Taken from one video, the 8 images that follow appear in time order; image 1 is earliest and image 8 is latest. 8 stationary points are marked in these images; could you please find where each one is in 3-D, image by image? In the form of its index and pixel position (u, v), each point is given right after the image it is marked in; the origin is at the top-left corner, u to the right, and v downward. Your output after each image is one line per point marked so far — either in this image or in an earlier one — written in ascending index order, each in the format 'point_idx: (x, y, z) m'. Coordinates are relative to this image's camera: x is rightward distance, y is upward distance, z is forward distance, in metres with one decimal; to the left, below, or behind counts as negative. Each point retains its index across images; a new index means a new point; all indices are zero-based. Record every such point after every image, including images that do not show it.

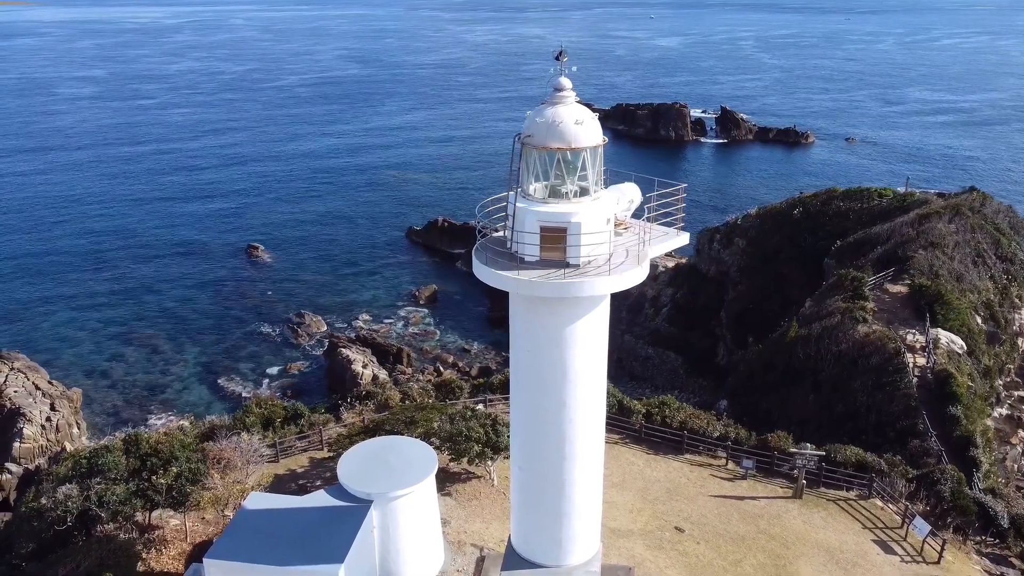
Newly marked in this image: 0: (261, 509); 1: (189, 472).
0: (-3.2, -2.8, +10.4) m
1: (-4.5, -2.6, +11.4) m
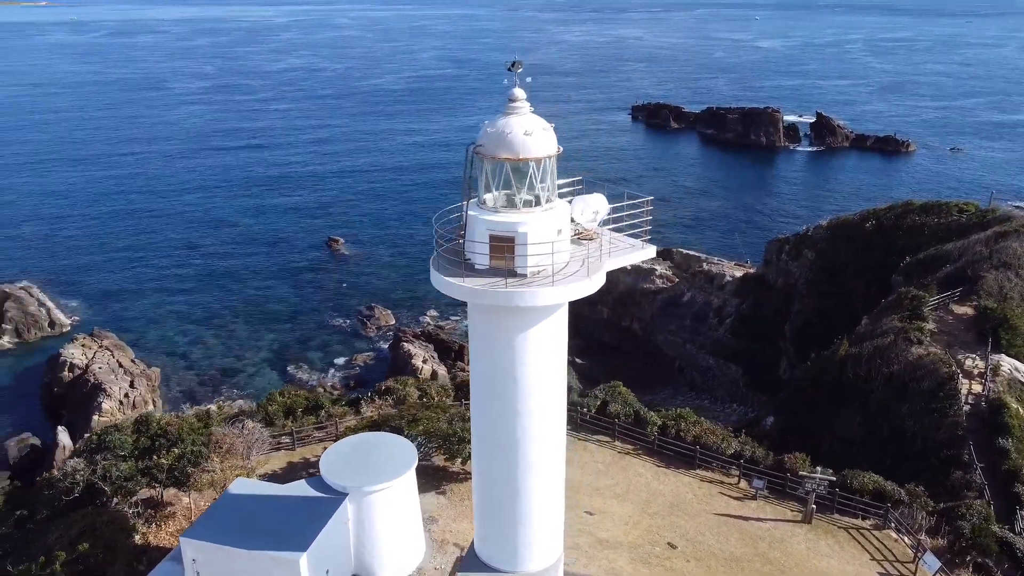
0: (-3.6, -2.7, +10.9) m
1: (-4.7, -2.5, +12.0) m
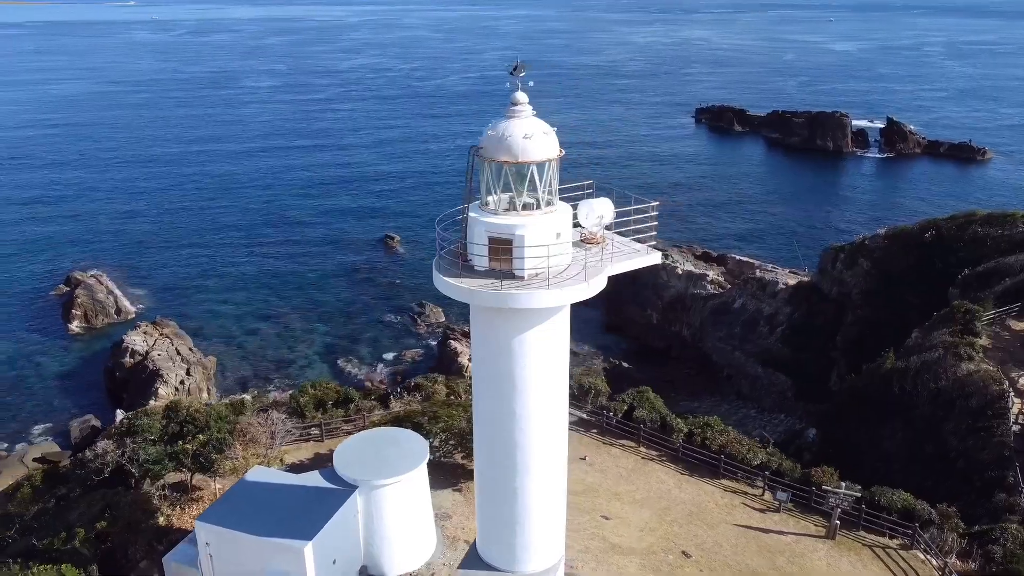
0: (-3.5, -2.7, +11.2) m
1: (-4.5, -2.3, +12.5) m
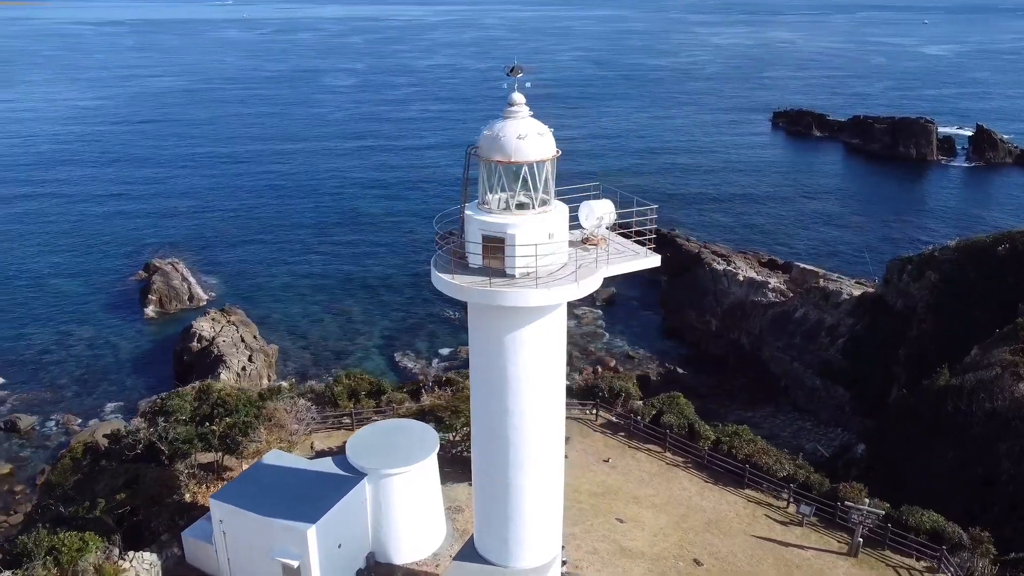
0: (-3.4, -2.5, +11.6) m
1: (-4.3, -2.2, +13.0) m
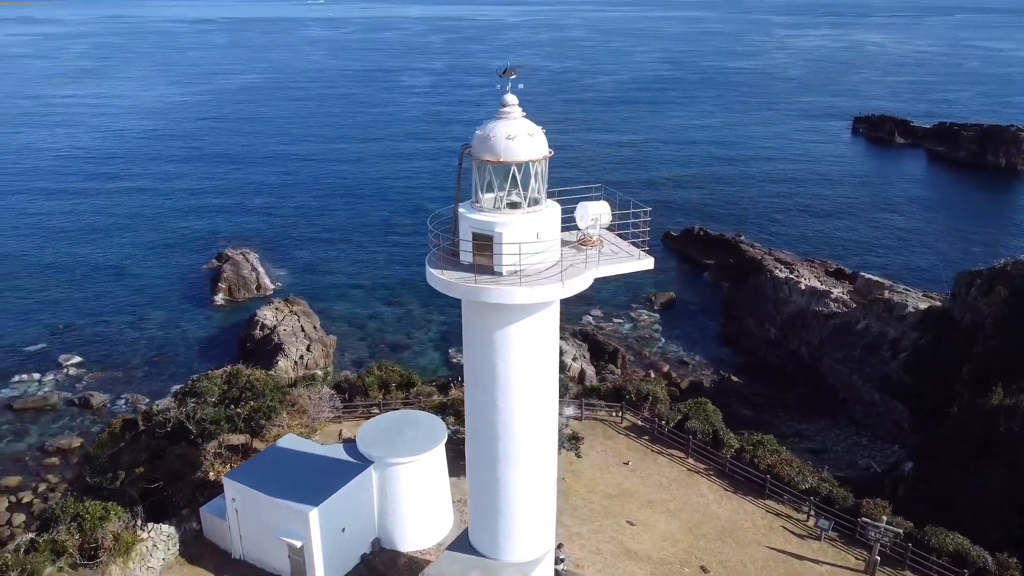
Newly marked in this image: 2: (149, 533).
0: (-3.3, -2.4, +12.1) m
1: (-4.1, -2.0, +13.5) m
2: (-5.1, -3.4, +11.3) m
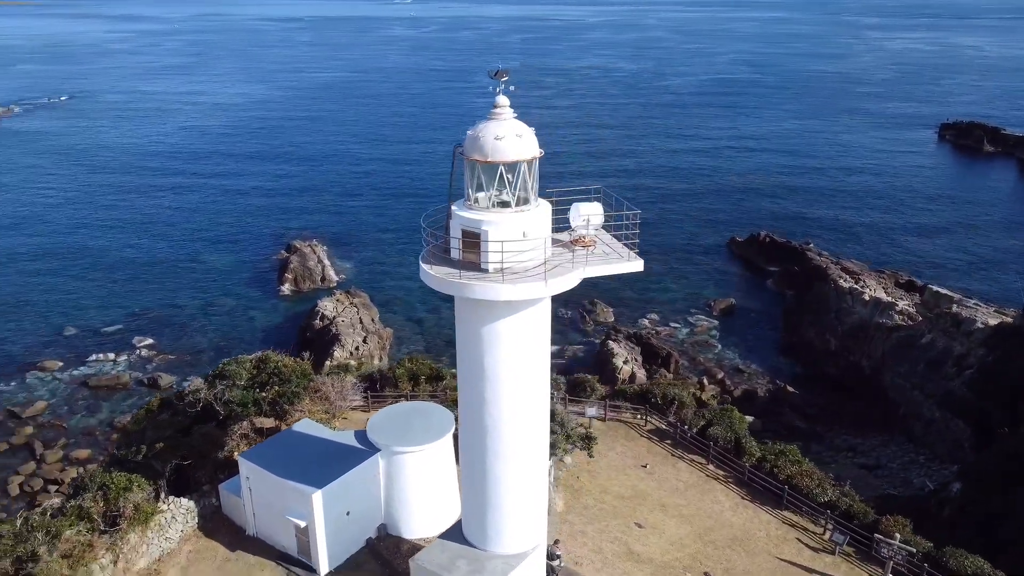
0: (-3.2, -2.2, +12.6) m
1: (-3.9, -1.8, +14.1) m
2: (-5.1, -3.2, +11.9) m
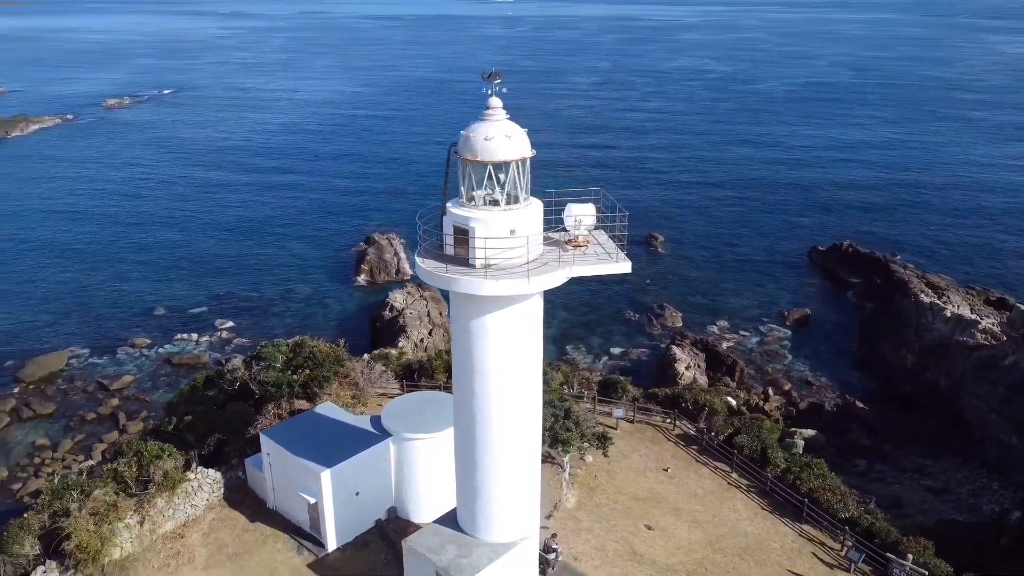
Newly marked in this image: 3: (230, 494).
0: (-3.0, -2.1, +13.2) m
1: (-3.5, -1.6, +14.7) m
2: (-5.0, -2.9, +12.8) m
3: (-4.6, -3.3, +13.1) m
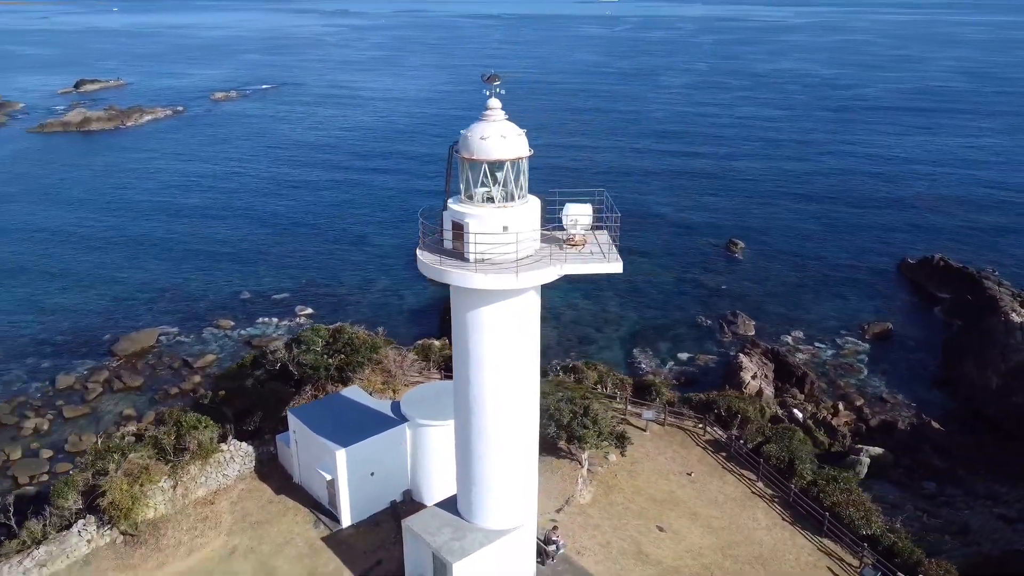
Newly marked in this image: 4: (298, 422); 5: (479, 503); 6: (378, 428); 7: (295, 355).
0: (-2.7, -1.9, +13.8) m
1: (-3.0, -1.4, +15.4) m
2: (-4.8, -2.7, +13.6) m
3: (-4.3, -3.1, +13.9) m
4: (-3.5, -2.2, +13.1) m
5: (-0.4, -2.9, +10.8) m
6: (-2.2, -2.2, +12.8) m
7: (-4.2, -1.3, +15.9) m
